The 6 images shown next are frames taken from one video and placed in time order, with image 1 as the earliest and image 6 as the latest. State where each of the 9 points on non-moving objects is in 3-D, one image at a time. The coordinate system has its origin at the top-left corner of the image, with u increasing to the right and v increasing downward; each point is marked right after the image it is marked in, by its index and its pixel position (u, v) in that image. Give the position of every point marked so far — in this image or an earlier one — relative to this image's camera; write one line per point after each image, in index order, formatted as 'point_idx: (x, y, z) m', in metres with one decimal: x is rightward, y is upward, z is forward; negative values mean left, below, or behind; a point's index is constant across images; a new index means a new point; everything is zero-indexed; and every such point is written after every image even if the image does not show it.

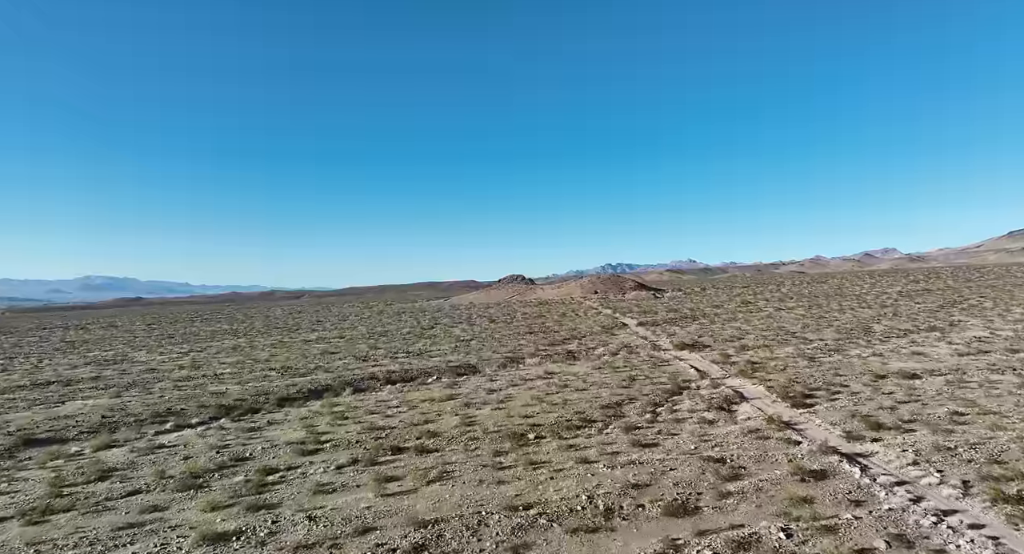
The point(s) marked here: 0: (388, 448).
0: (-2.4, -3.3, +10.7) m
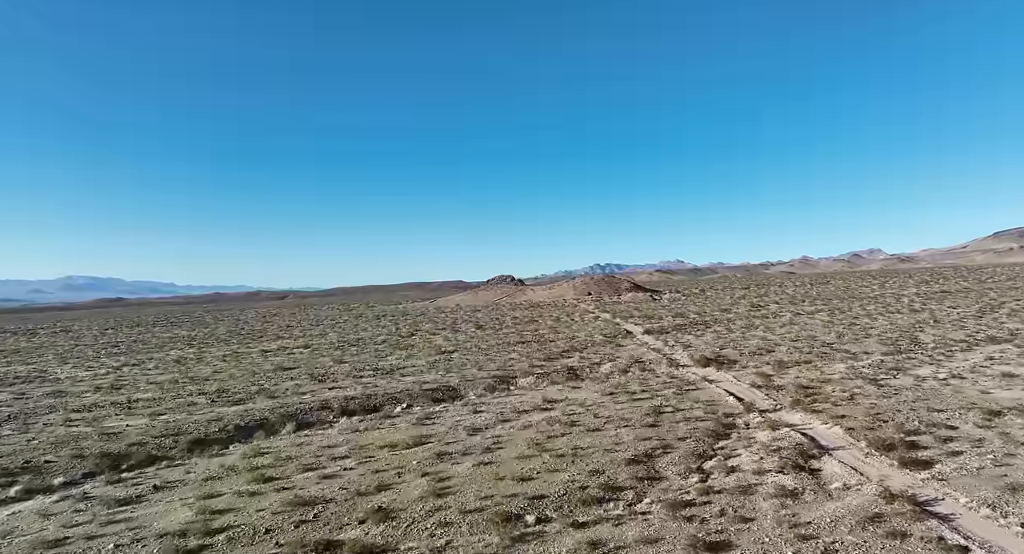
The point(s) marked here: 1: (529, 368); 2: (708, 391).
0: (-2.5, -3.3, +6.9) m
1: (+0.6, -3.1, +18.9) m
2: (+5.0, -2.9, +14.3) m
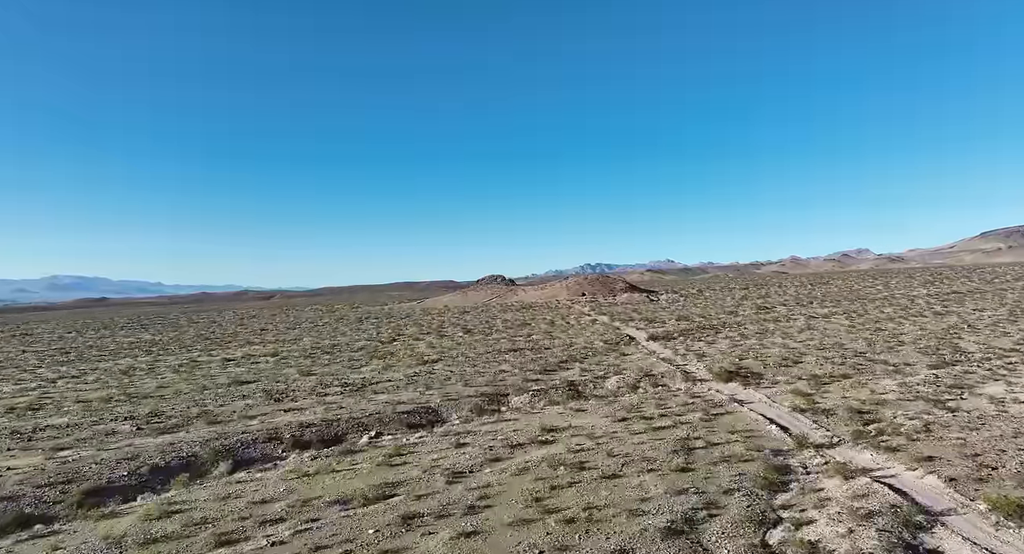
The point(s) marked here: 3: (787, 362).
0: (-2.5, -3.3, +4.3) m
1: (+0.3, -3.1, +16.3) m
2: (+4.8, -2.9, +11.7) m
3: (+8.7, -2.7, +17.8) m
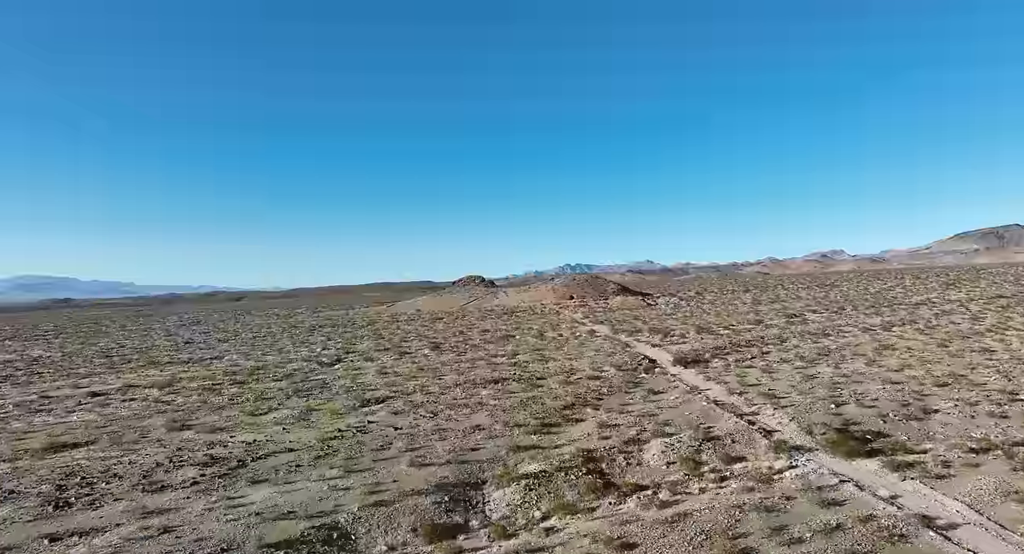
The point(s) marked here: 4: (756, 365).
0: (-2.5, -3.4, -2.3) m
1: (0.0, -3.2, +9.8) m
2: (+4.6, -3.0, +5.4) m
3: (+8.3, -2.7, +11.6) m
4: (+7.5, -2.7, +17.3) m
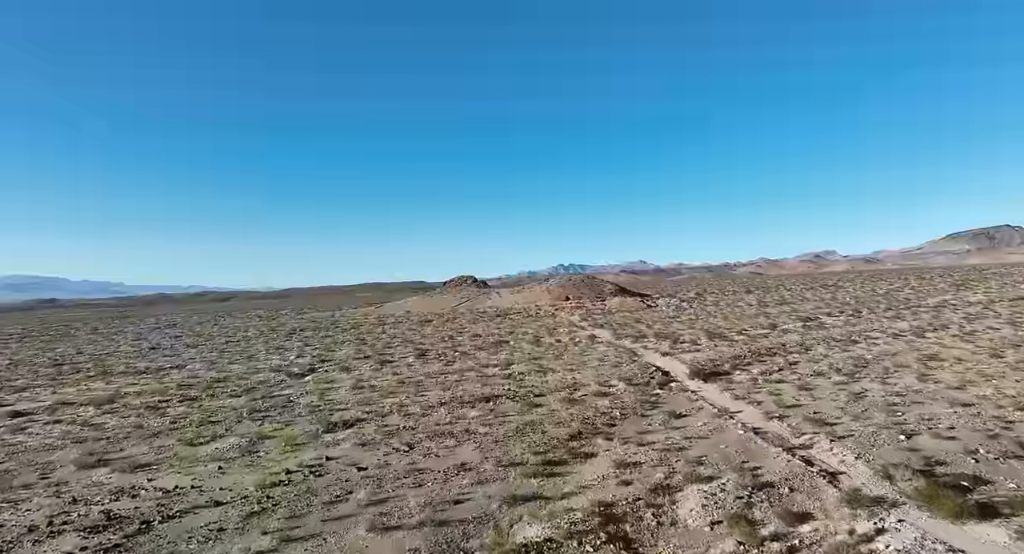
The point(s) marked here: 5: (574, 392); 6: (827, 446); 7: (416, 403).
0: (-2.4, -3.4, -4.7) m
1: (-0.1, -3.2, +7.4) m
2: (+4.6, -3.0, +3.1) m
3: (+8.2, -2.8, +9.3) m
4: (+7.3, -2.7, +15.0) m
5: (+1.6, -2.9, +14.8) m
6: (+5.5, -2.9, +9.8) m
7: (-2.5, -3.1, +14.5) m
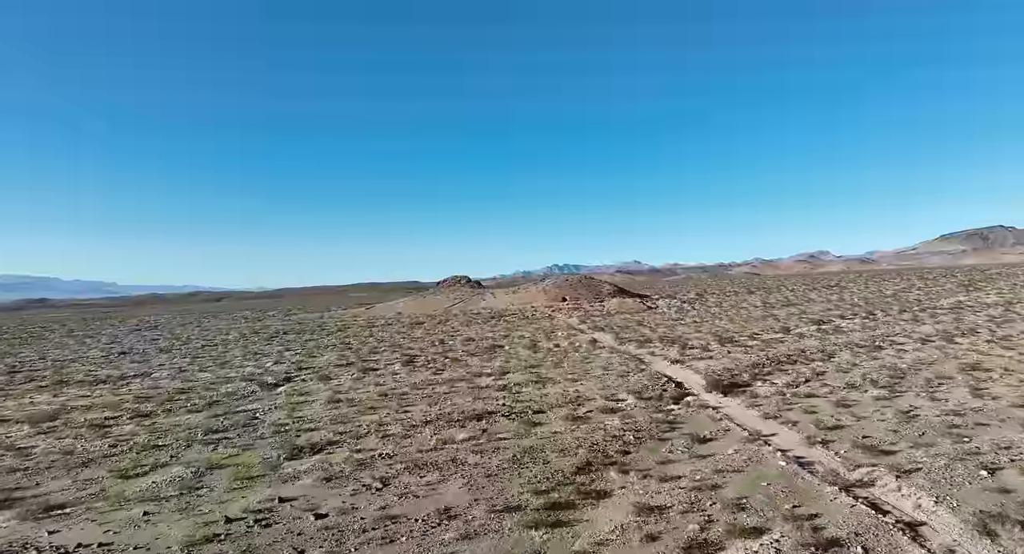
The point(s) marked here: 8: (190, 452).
0: (-2.3, -3.4, -6.6) m
1: (-0.2, -3.2, +5.6) m
2: (+4.6, -3.0, +1.3) m
3: (+8.1, -2.8, +7.5) m
4: (+7.2, -2.7, +13.3) m
5: (+1.5, -2.9, +13.0) m
6: (+5.4, -2.9, +8.1) m
7: (-2.6, -3.1, +12.6) m
8: (-6.3, -3.3, +11.2) m
